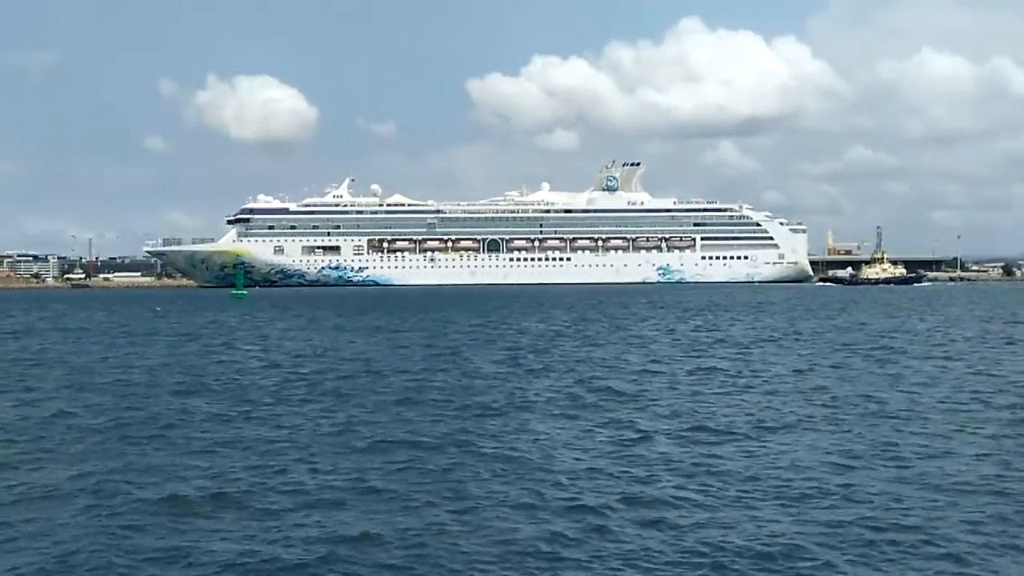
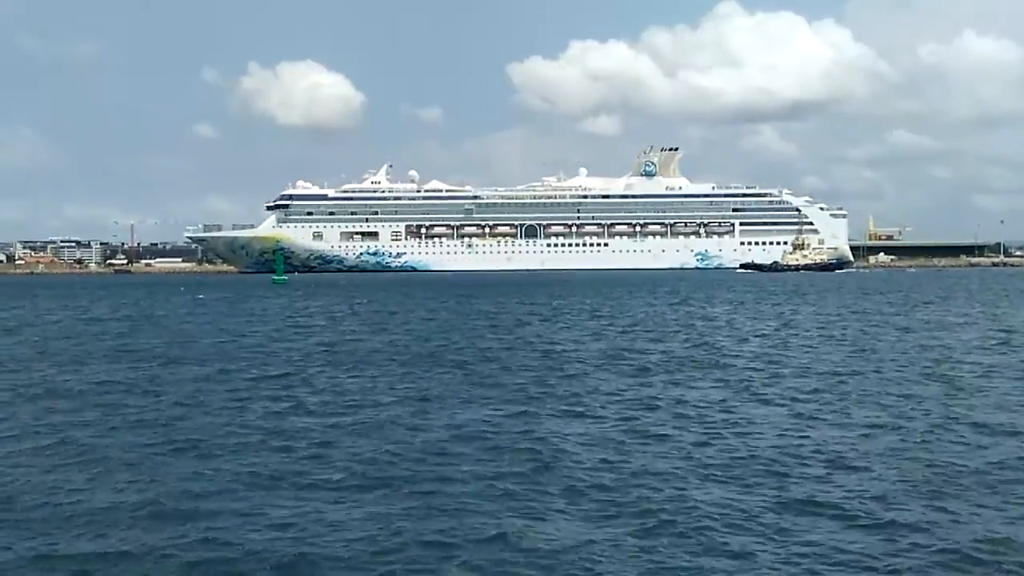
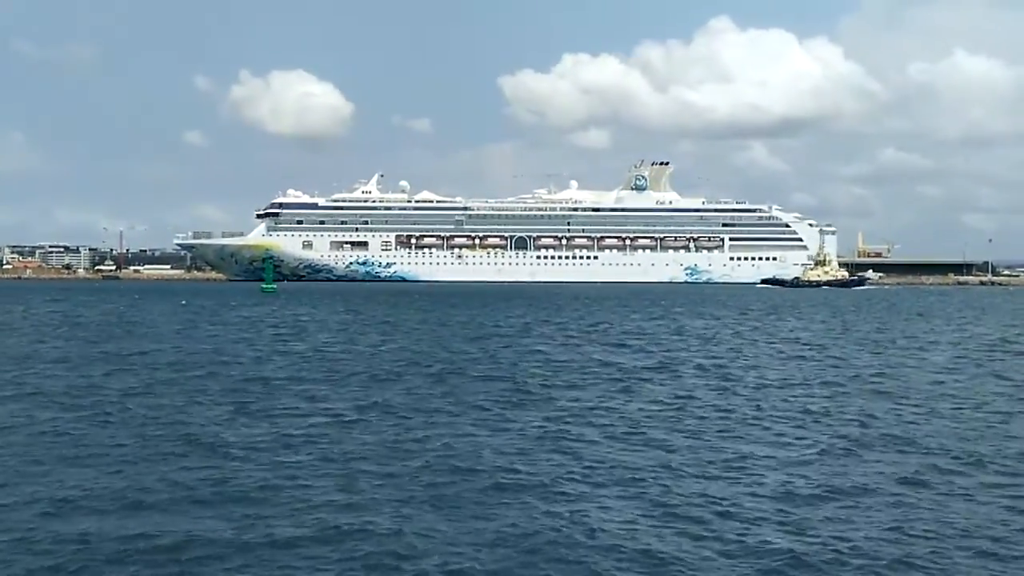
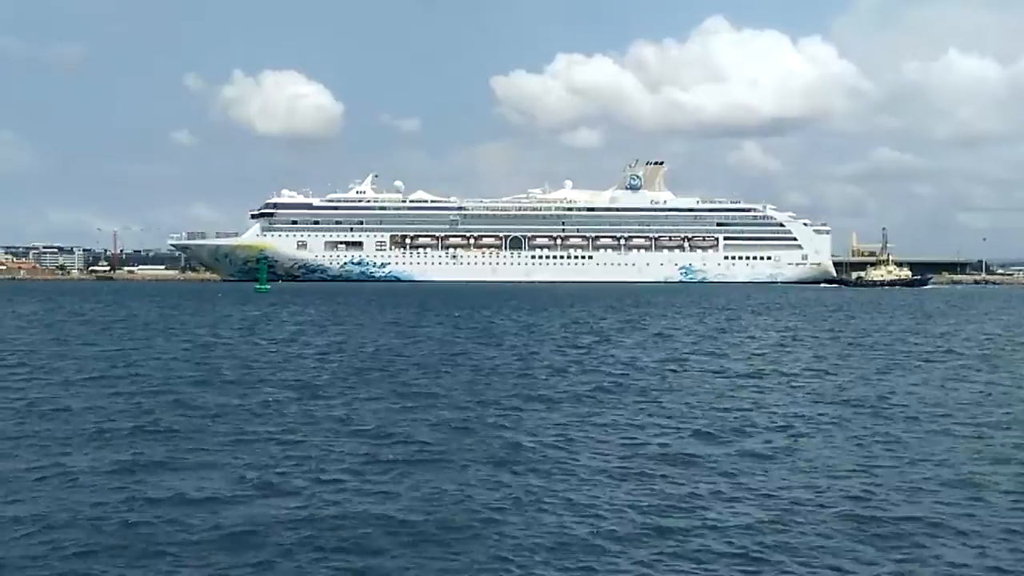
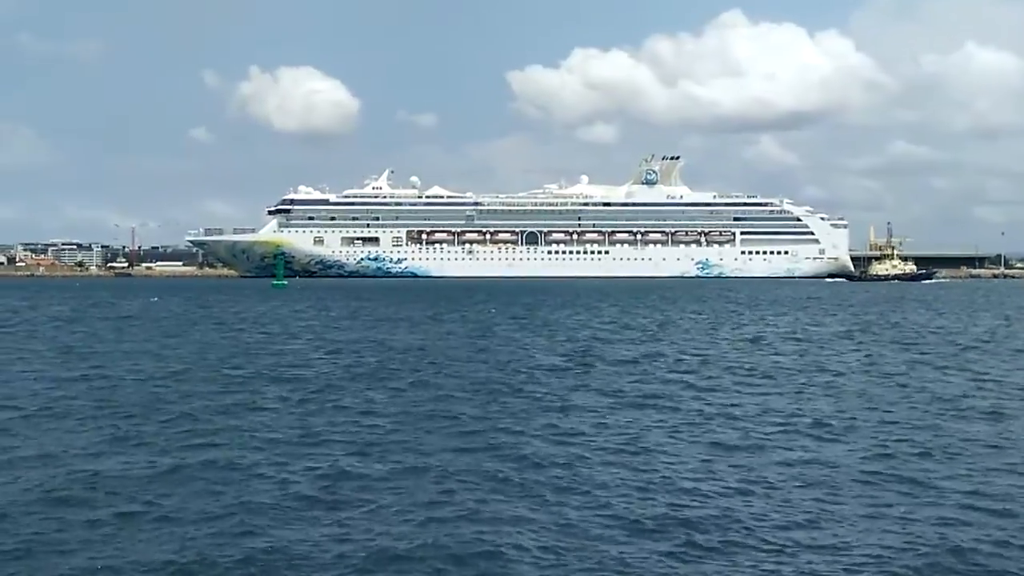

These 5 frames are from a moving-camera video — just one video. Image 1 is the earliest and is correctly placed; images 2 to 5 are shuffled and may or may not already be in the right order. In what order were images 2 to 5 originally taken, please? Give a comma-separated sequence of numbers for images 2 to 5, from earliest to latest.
4, 5, 3, 2
